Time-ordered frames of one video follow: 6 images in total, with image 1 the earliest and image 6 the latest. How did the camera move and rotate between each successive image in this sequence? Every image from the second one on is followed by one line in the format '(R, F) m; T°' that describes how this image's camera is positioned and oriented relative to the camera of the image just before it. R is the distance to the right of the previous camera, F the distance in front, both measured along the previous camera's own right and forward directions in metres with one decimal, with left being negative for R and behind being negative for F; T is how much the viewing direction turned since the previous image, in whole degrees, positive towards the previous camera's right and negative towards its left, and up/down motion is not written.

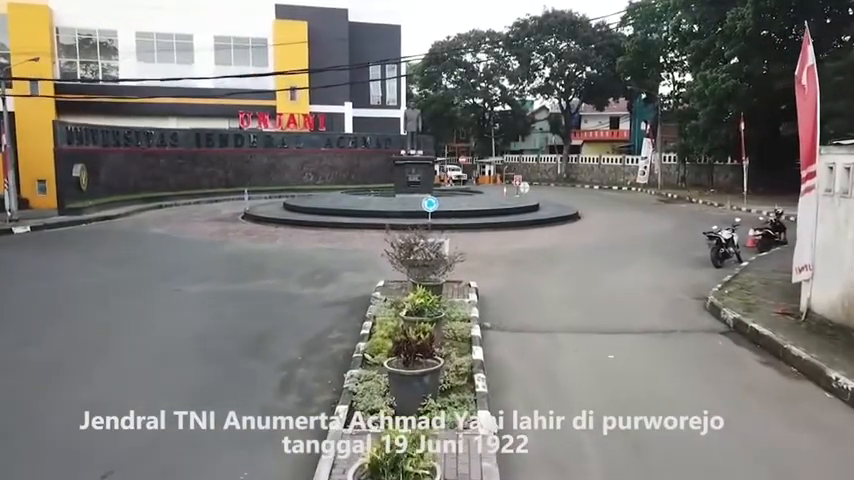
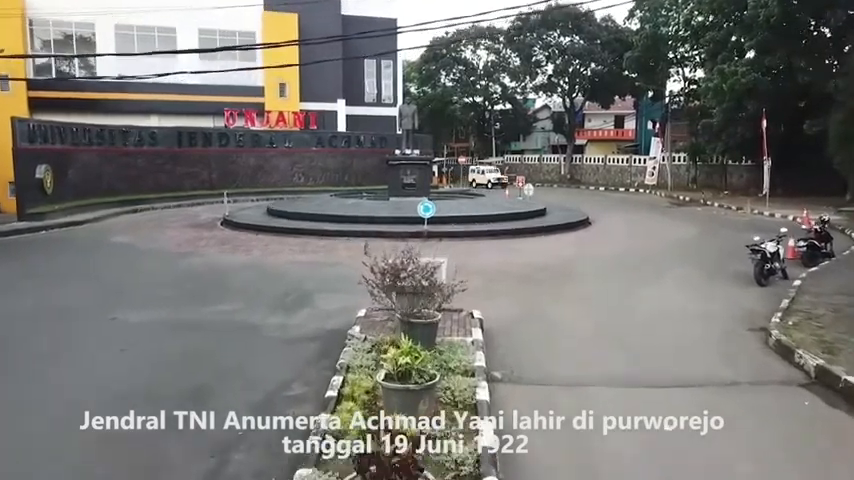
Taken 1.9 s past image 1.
(+0.1, +1.8) m; 0°
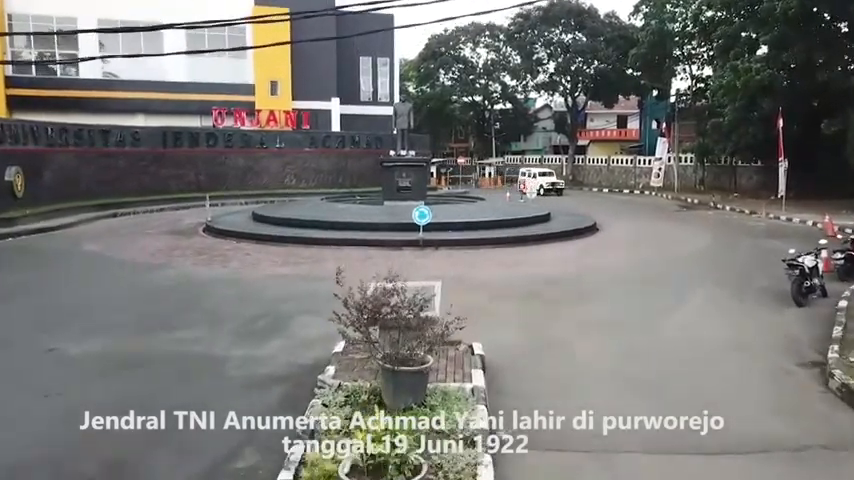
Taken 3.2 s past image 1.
(+0.1, +1.2) m; 0°
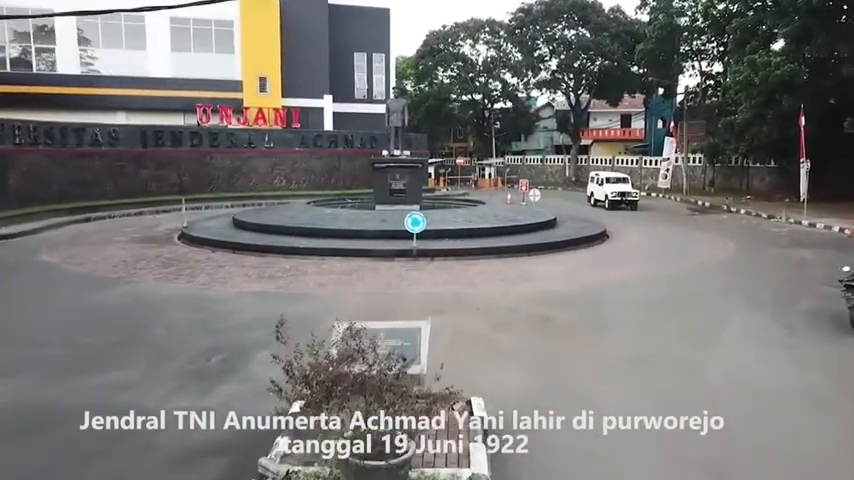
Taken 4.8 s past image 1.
(+0.1, +1.4) m; 0°
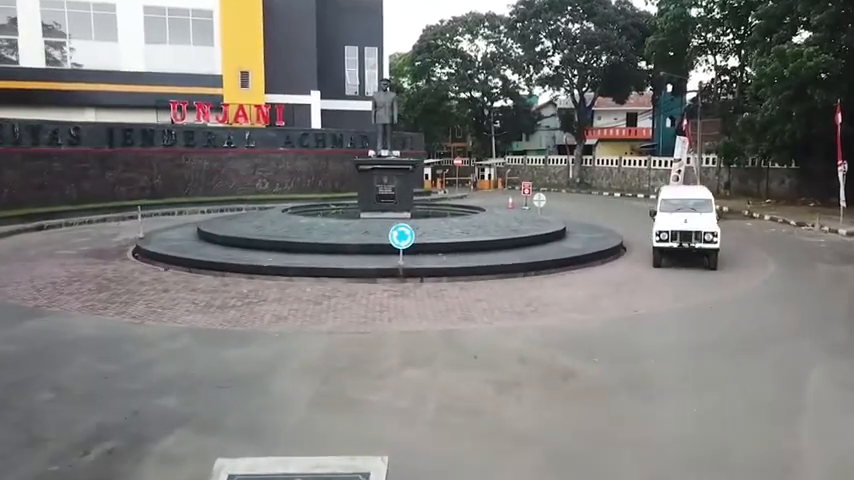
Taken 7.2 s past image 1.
(+0.2, +2.0) m; 0°
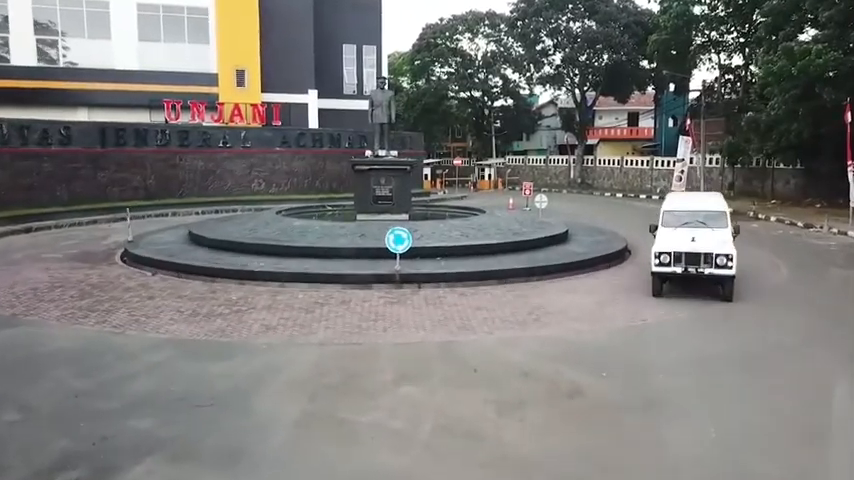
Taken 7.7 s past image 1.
(0.0, +0.4) m; 0°
